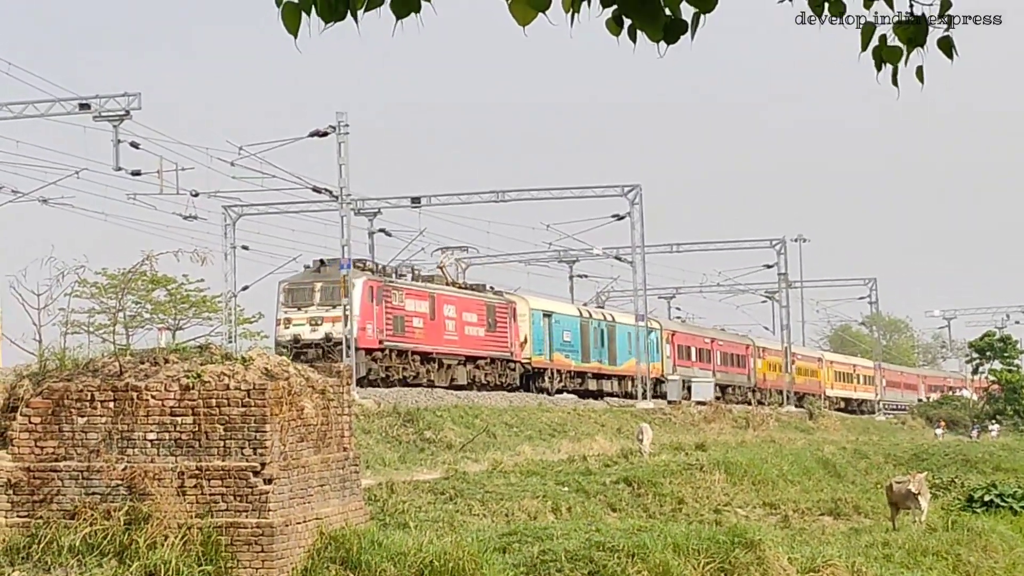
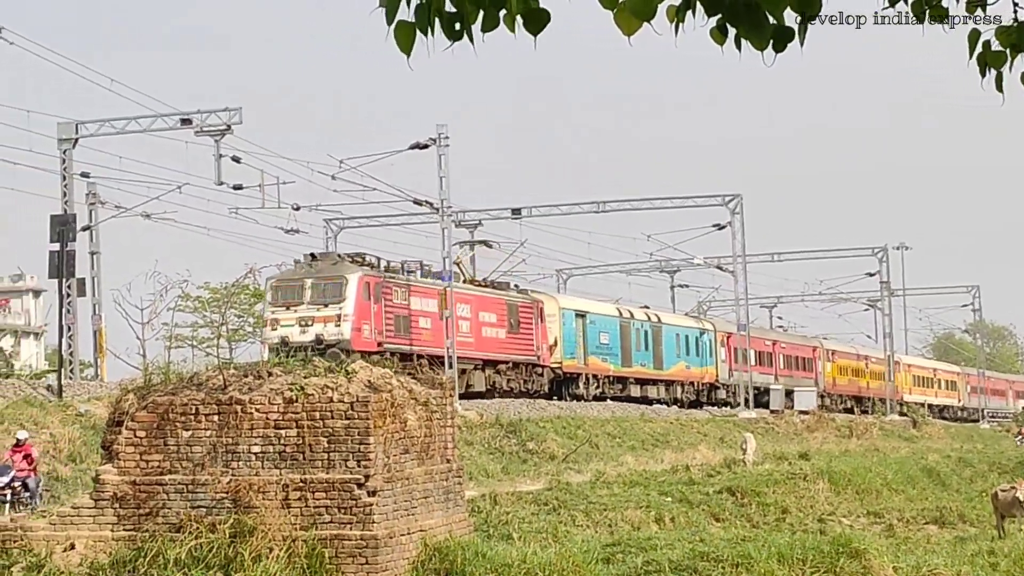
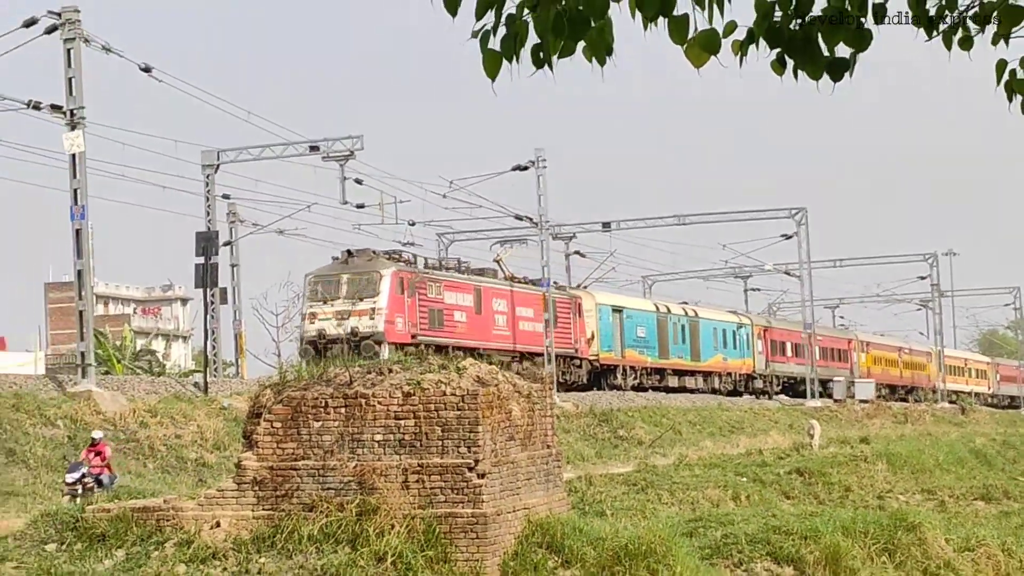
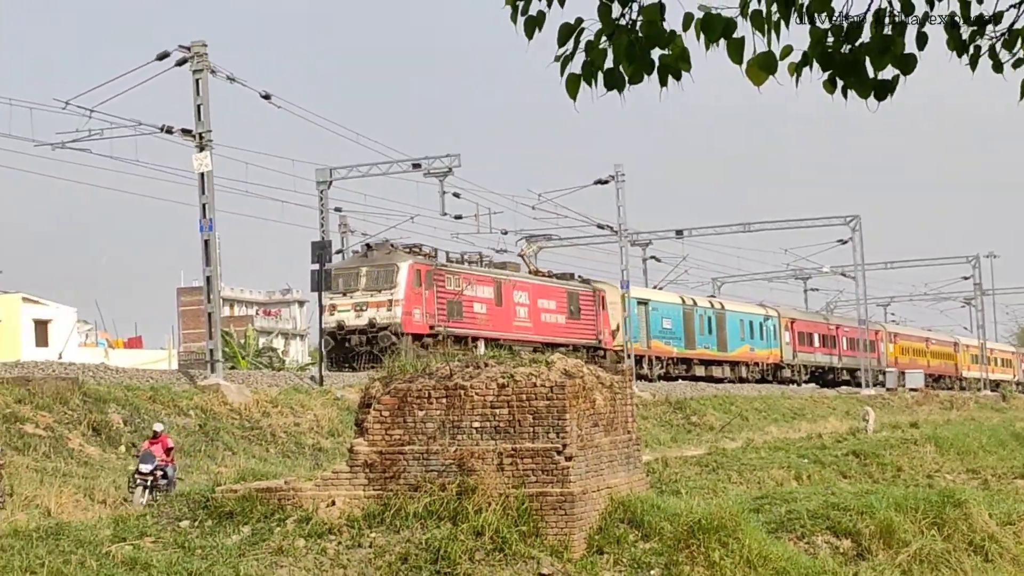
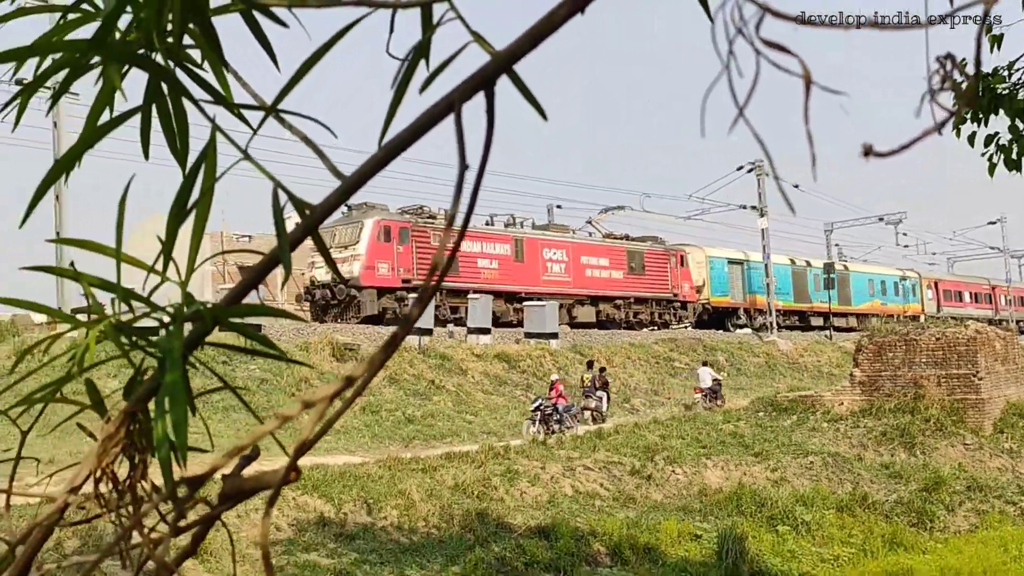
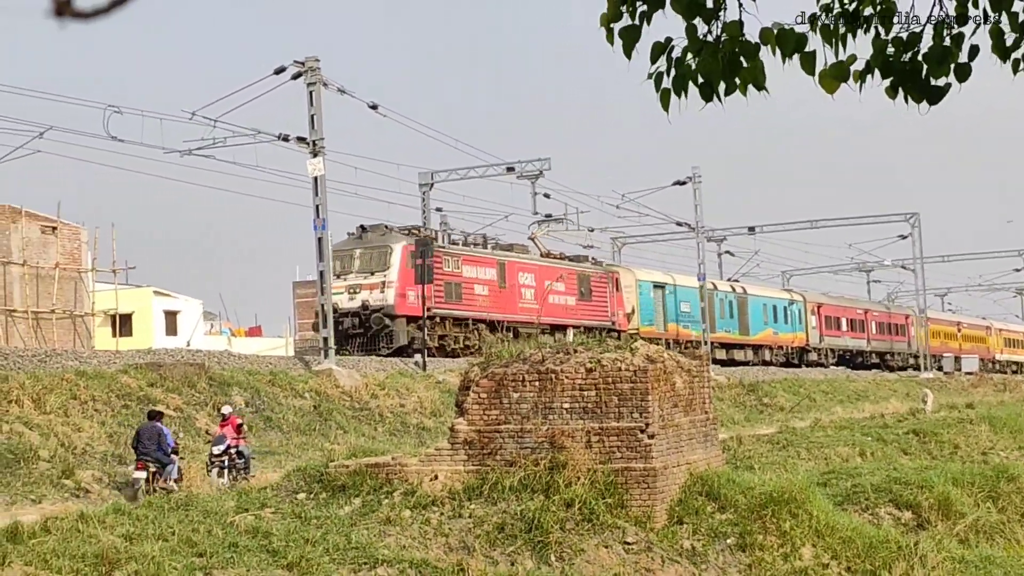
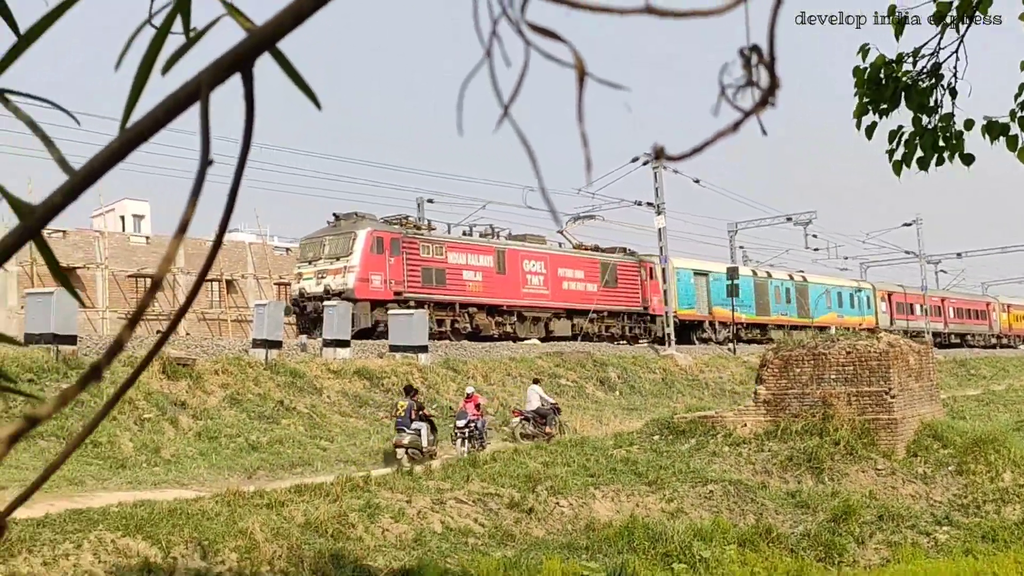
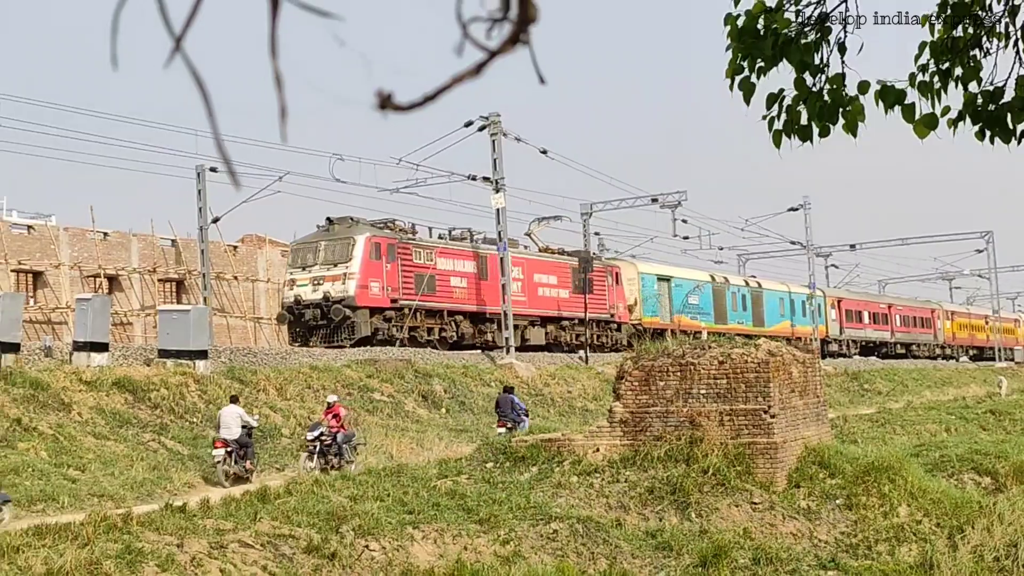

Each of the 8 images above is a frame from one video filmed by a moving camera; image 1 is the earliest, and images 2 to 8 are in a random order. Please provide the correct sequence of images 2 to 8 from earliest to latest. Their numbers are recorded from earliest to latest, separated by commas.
2, 3, 4, 6, 8, 7, 5
